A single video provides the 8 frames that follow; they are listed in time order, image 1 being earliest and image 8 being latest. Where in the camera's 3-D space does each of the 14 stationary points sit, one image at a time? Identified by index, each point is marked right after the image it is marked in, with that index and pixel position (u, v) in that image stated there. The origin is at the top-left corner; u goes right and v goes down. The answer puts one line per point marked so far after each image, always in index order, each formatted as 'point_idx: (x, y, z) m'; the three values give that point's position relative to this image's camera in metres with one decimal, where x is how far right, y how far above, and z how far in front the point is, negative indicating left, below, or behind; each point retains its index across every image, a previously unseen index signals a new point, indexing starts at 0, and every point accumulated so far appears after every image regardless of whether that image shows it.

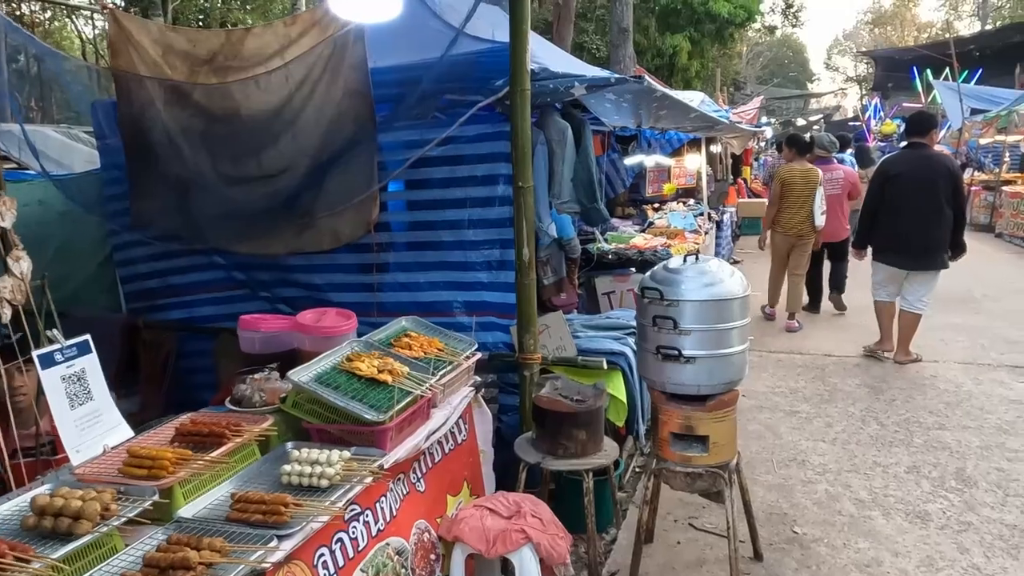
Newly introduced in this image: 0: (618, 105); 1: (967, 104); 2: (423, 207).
0: (+0.6, +1.0, +4.0) m
1: (+10.8, +4.4, +17.8) m
2: (-0.5, +0.4, +3.9) m
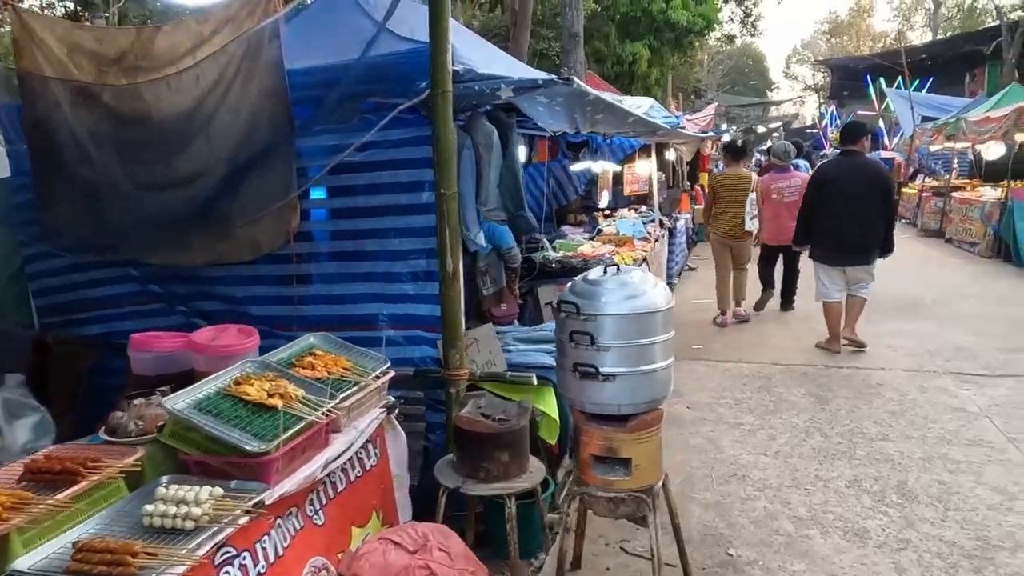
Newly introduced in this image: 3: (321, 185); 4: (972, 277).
0: (+0.2, +0.9, +3.8) m
1: (+9.8, +4.3, +18.1) m
2: (-0.8, +0.4, +3.7) m
3: (-0.9, +0.5, +3.7) m
4: (+5.9, +0.1, +9.6) m
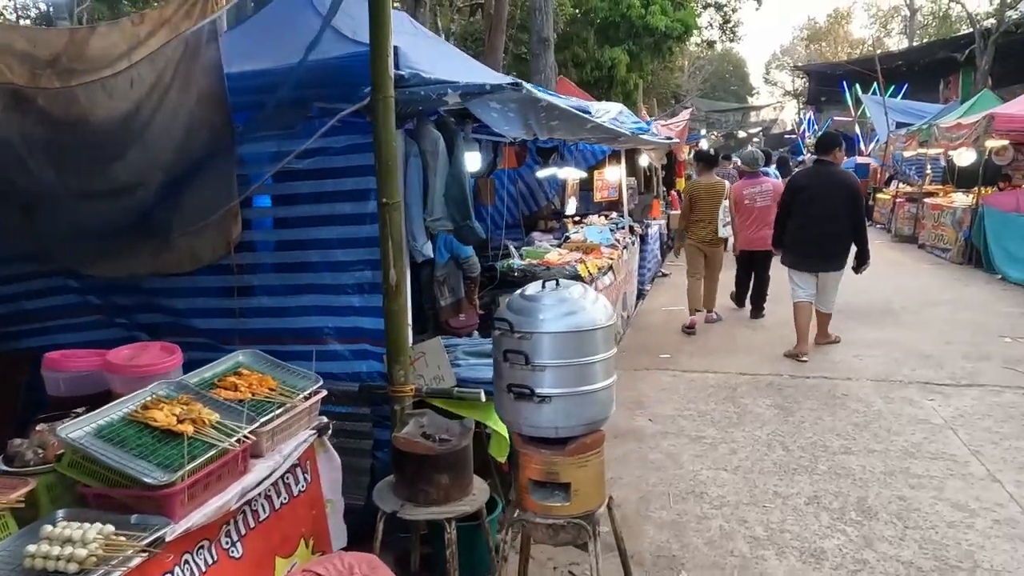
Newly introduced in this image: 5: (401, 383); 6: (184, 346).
0: (0.0, +0.9, +3.7) m
1: (+9.2, +4.1, +18.2) m
2: (-1.0, +0.3, +3.6) m
3: (-1.2, +0.5, +3.6) m
4: (+5.5, +0.1, +9.6) m
5: (-0.5, -0.4, +3.2) m
6: (-1.7, -0.3, +3.9) m
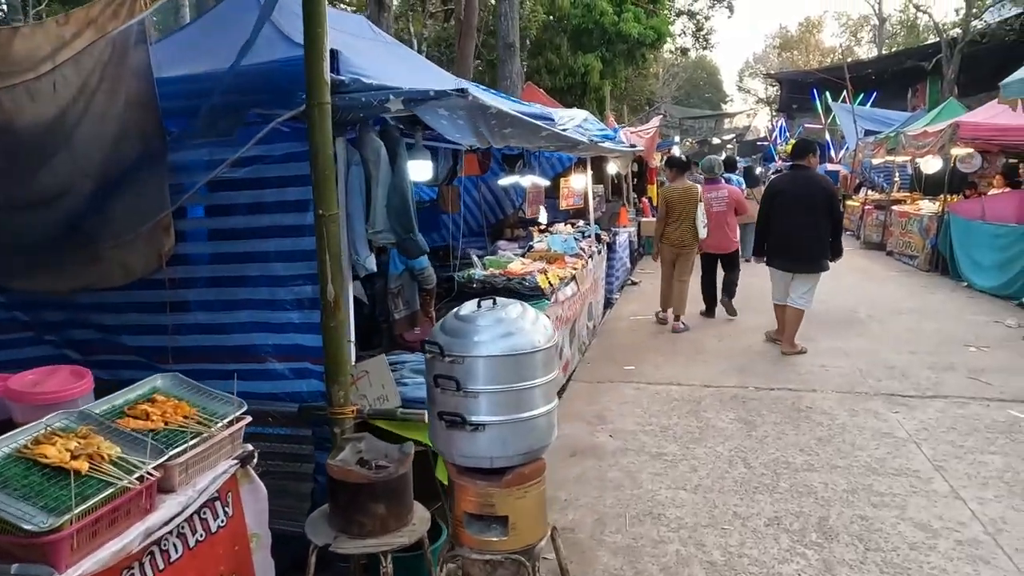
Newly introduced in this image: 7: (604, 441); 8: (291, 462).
0: (-0.3, +0.8, +3.6) m
1: (+8.5, +4.0, +18.4) m
2: (-1.3, +0.2, +3.4) m
3: (-1.4, +0.4, +3.4) m
4: (+5.1, 0.0, +9.7) m
5: (-0.7, -0.5, +3.1) m
6: (-1.9, -0.4, +3.7) m
7: (+0.5, -0.9, +4.4) m
8: (-1.0, -0.8, +3.3) m
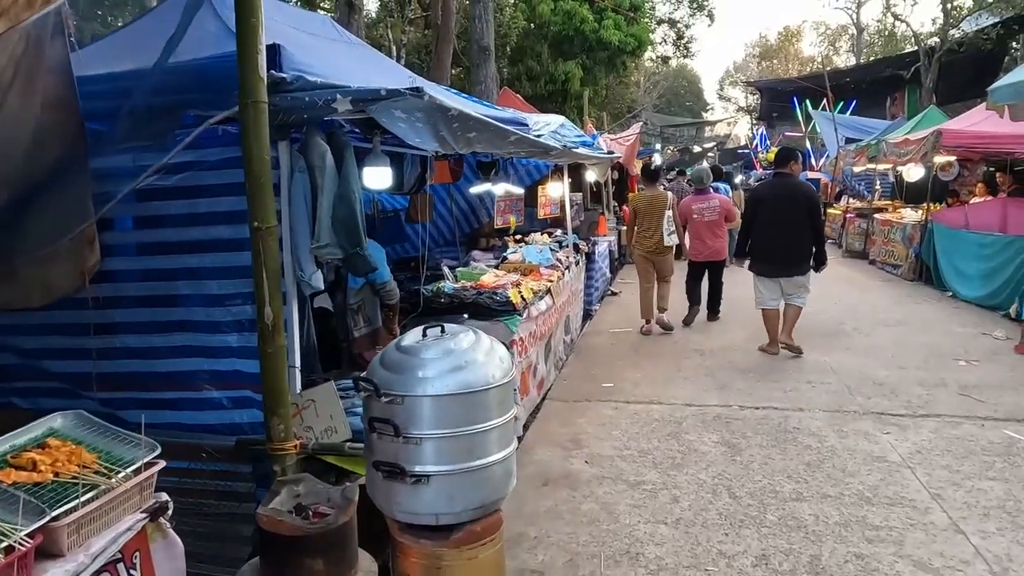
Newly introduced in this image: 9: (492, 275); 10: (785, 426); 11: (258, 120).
0: (-0.4, +0.7, +3.3) m
1: (+8.0, +3.8, +18.3) m
2: (-1.4, +0.1, +3.0) m
3: (-1.6, +0.3, +3.1) m
4: (+4.8, -0.2, +9.5) m
5: (-0.8, -0.5, +2.7) m
6: (-2.1, -0.5, +3.3) m
7: (+0.4, -1.0, +4.1) m
8: (-1.1, -0.8, +3.0) m
9: (-0.2, +0.1, +5.9) m
10: (+1.7, -0.9, +4.8) m
11: (-0.9, +0.6, +2.6) m
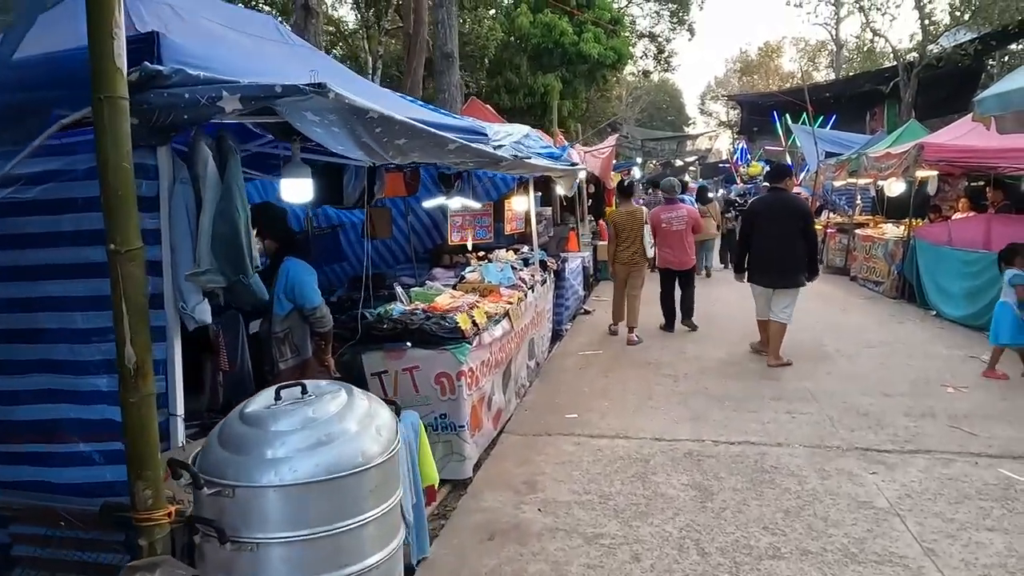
0: (-0.7, +0.6, +2.8) m
1: (+7.4, +3.4, +18.1) m
2: (-1.7, 0.0, +2.6) m
3: (-1.8, +0.2, +2.6) m
4: (+4.4, -0.4, +9.1) m
5: (-1.1, -0.7, +2.3) m
6: (-2.3, -0.6, +2.8) m
7: (+0.1, -1.1, +3.7) m
8: (-1.4, -1.0, +2.5) m
9: (-0.5, -0.1, +5.5) m
10: (+1.4, -1.0, +4.3) m
11: (-1.1, +0.5, +2.1) m
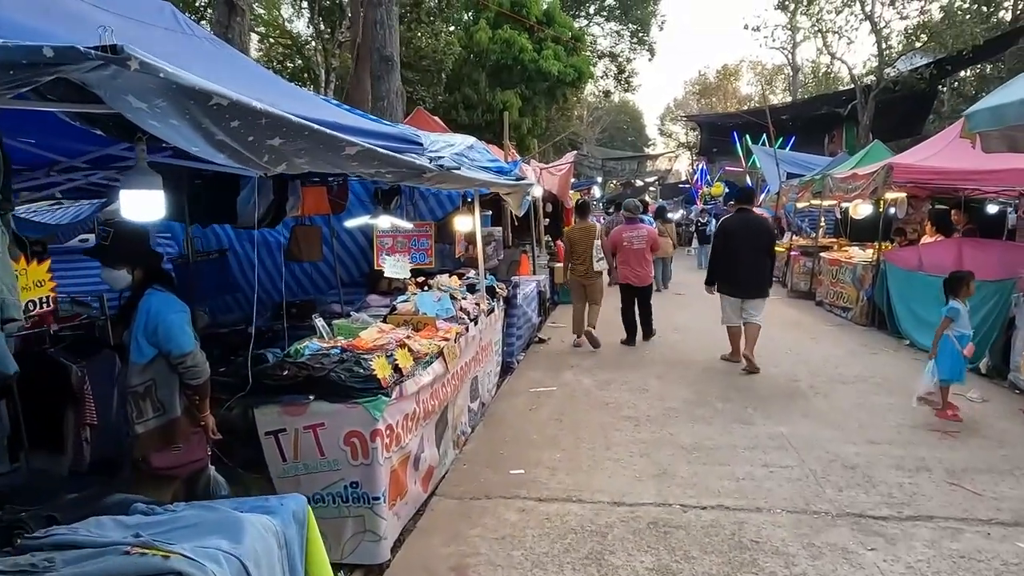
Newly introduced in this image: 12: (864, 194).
0: (-0.9, +0.4, +2.0) m
1: (+6.4, +2.8, +17.7) m
2: (-1.9, -0.1, +1.7) m
3: (-2.1, +0.1, +1.7) m
4: (+3.8, -0.7, +8.5) m
5: (-1.3, -0.8, +1.4) m
6: (-2.6, -0.7, +1.9) m
7: (-0.2, -1.3, +2.9) m
8: (-1.6, -1.1, +1.6) m
9: (-0.9, -0.3, +4.7) m
10: (+1.1, -1.2, +3.6) m
11: (-1.3, +0.3, +1.3) m
12: (+5.0, +1.3, +10.7) m
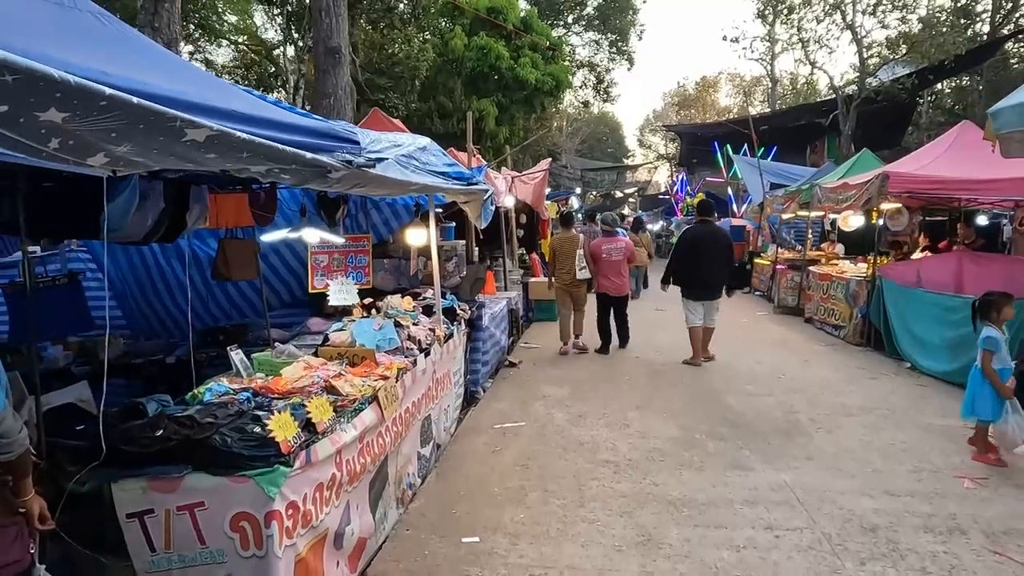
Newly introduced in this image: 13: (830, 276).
0: (-1.1, +0.3, +1.2) m
1: (+5.8, +2.5, +17.1) m
2: (-2.1, -0.2, +0.9) m
3: (-2.2, 0.0, +0.9) m
4: (+3.5, -0.9, +7.8) m
5: (-1.5, -0.9, +0.6) m
6: (-2.8, -0.8, +1.0) m
7: (-0.4, -1.4, +2.1) m
8: (-1.8, -1.2, +0.8) m
9: (-1.1, -0.4, +3.9) m
10: (+0.9, -1.3, +2.8) m
11: (-1.5, +0.3, +0.5) m
12: (+4.6, +1.1, +10.1) m
13: (+4.5, +0.2, +10.7) m
